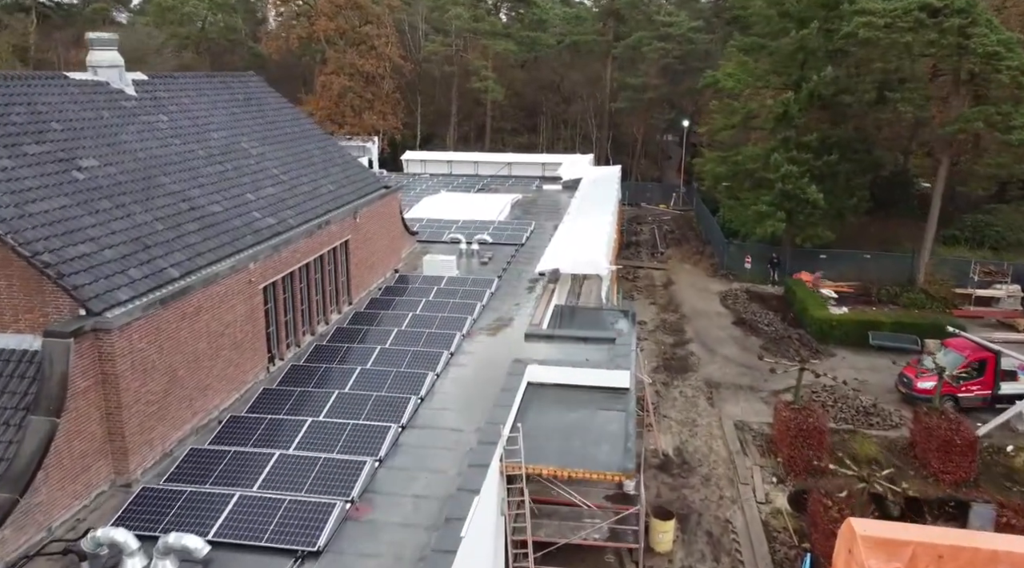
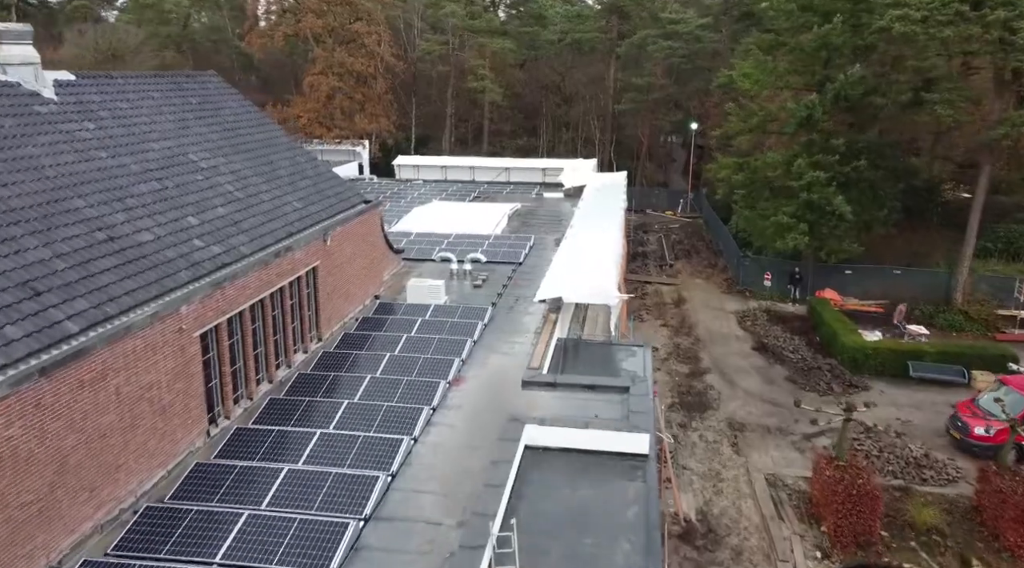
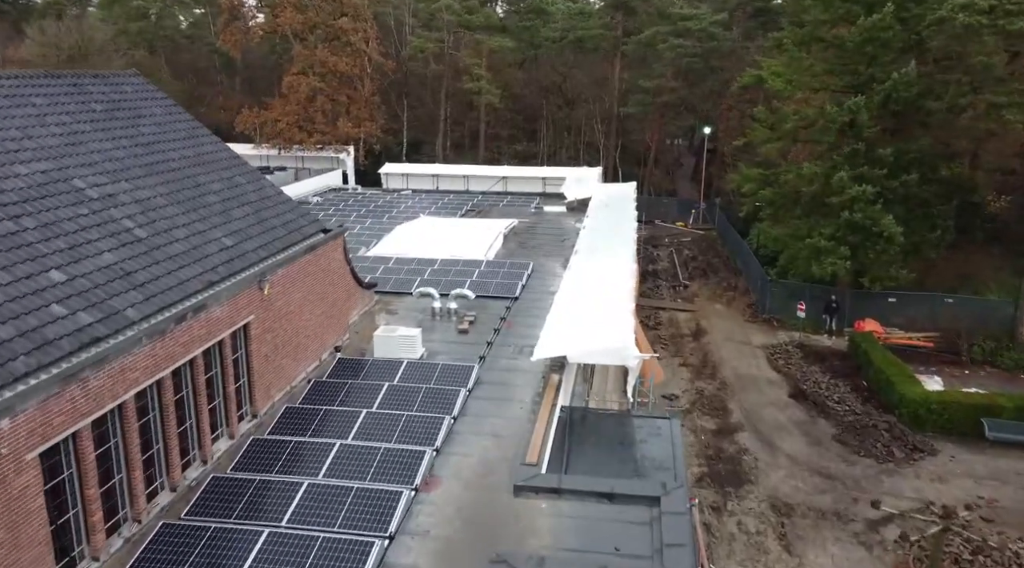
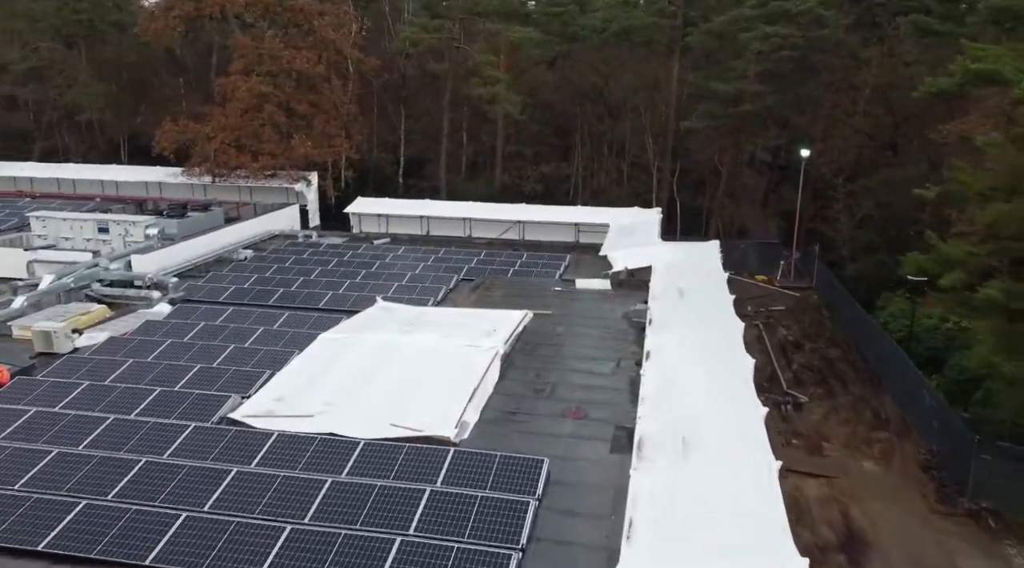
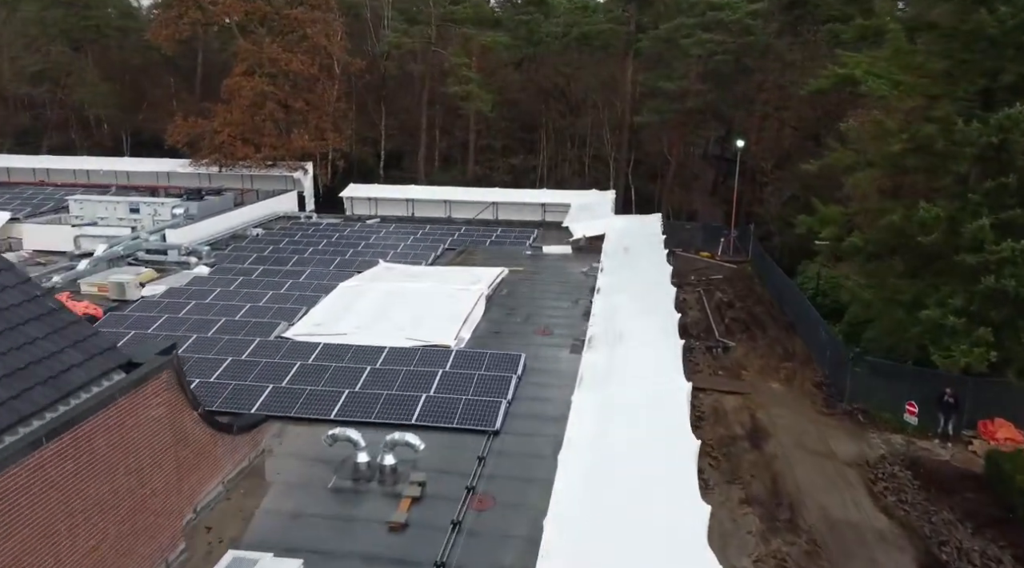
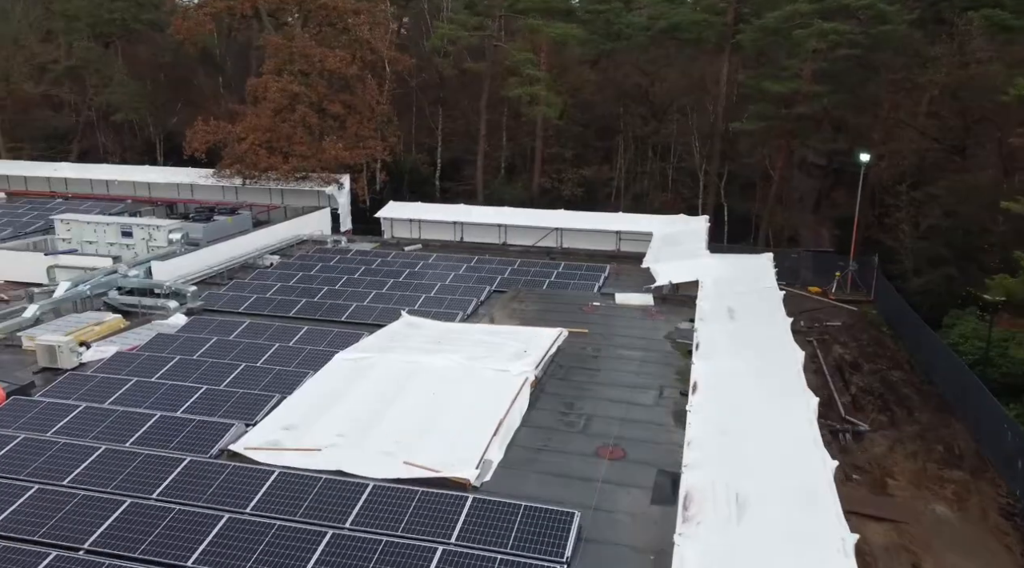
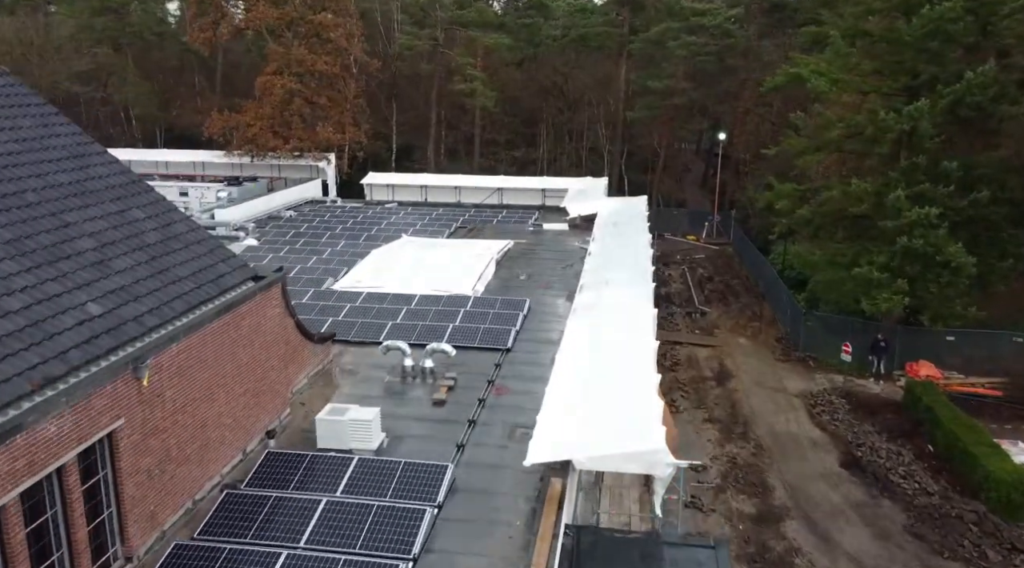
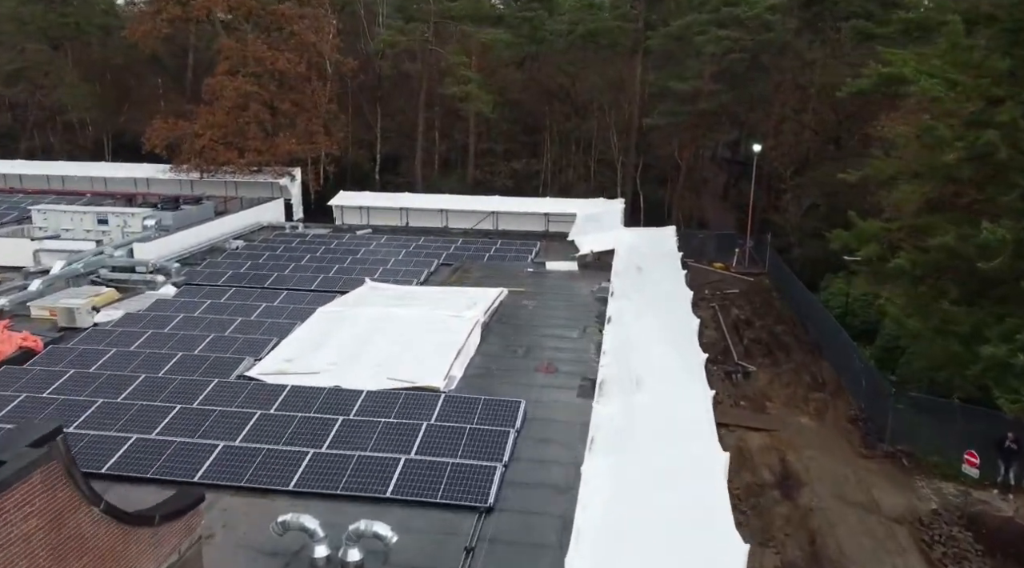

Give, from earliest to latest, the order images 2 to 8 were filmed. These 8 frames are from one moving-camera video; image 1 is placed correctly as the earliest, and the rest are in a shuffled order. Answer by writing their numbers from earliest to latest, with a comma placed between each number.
2, 3, 7, 5, 8, 4, 6
